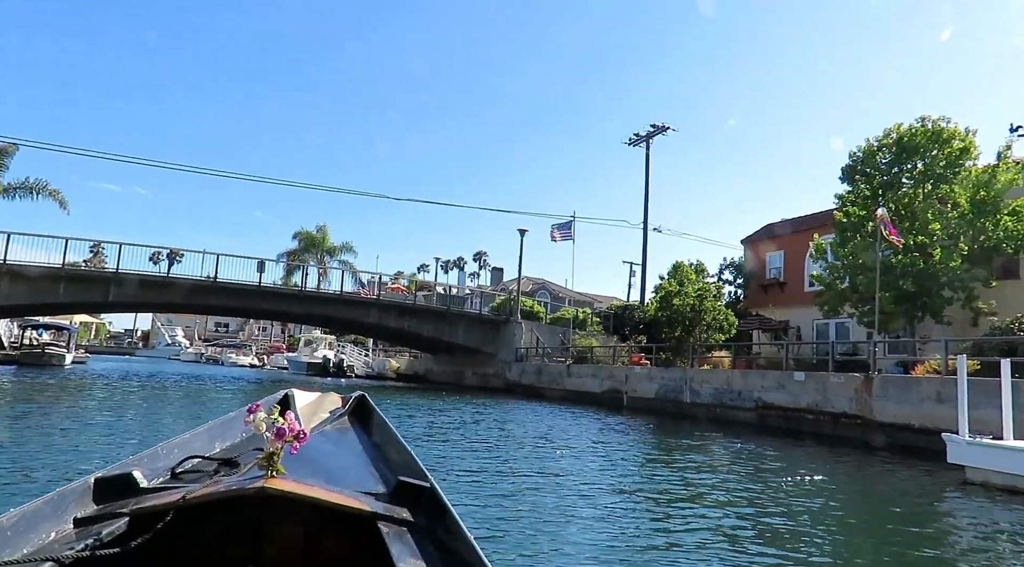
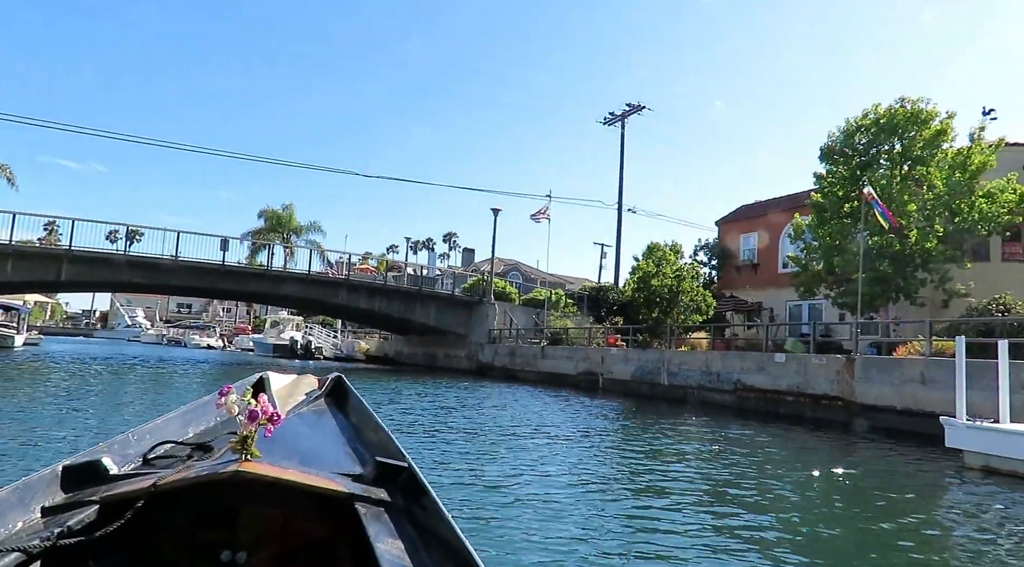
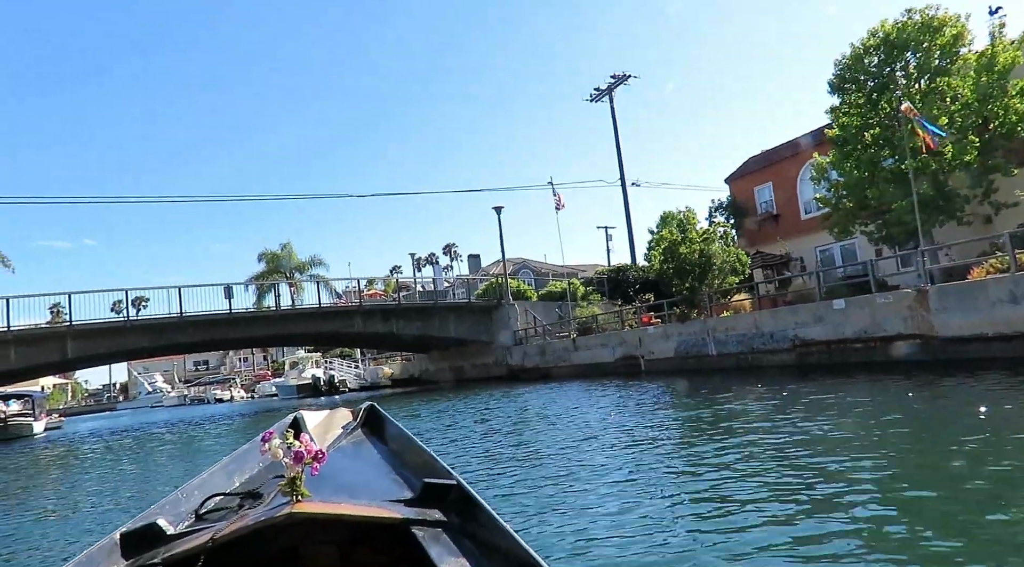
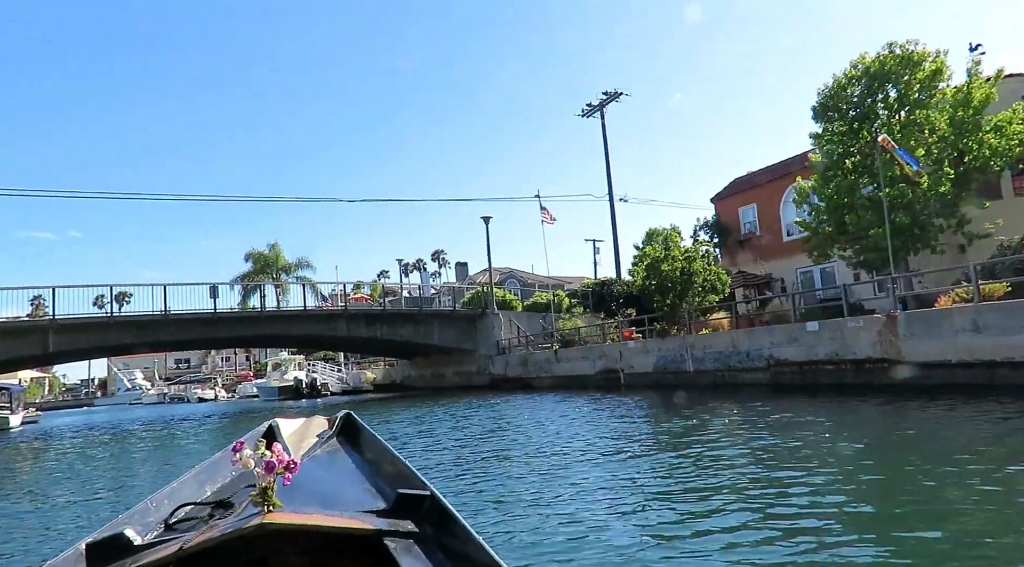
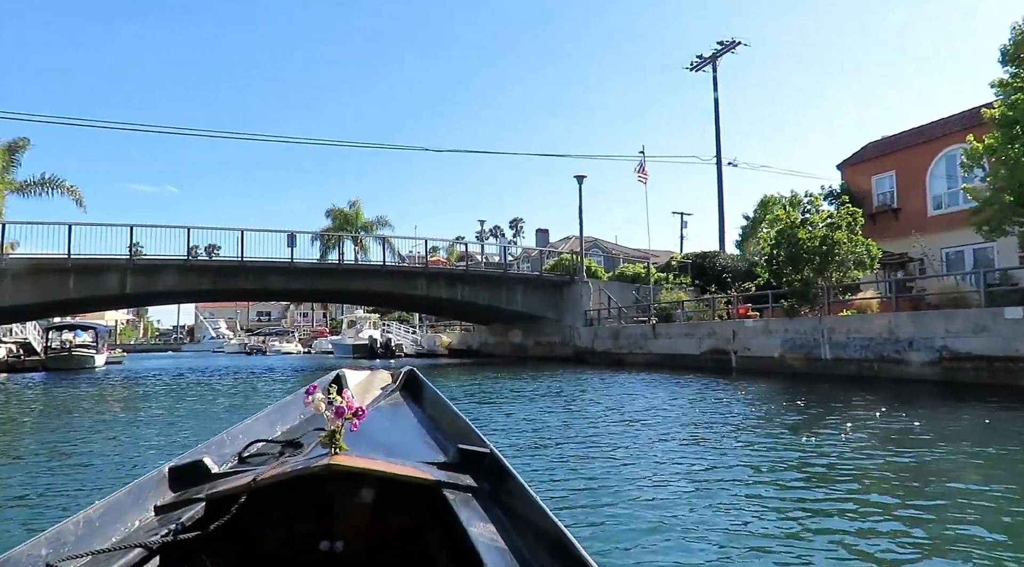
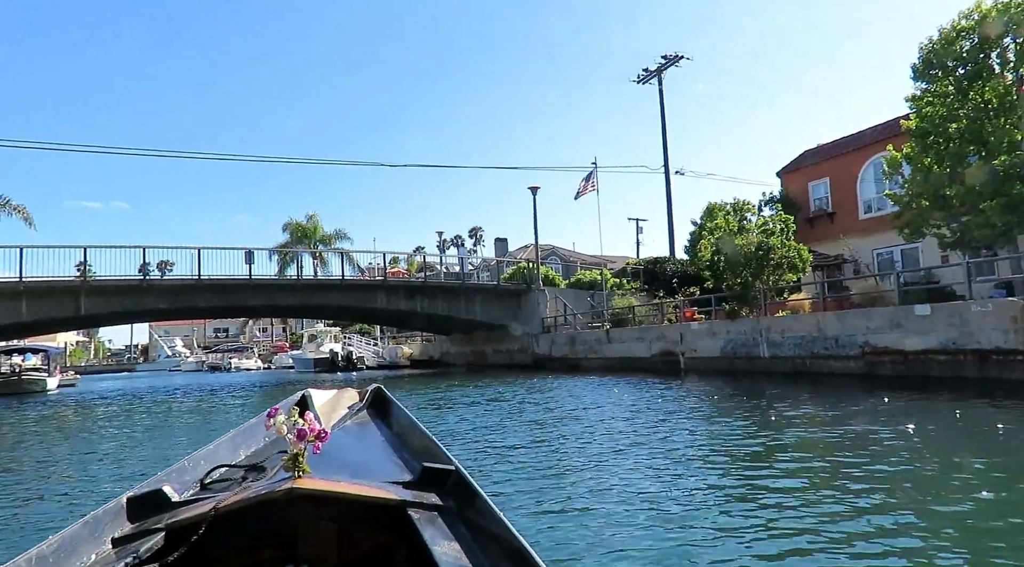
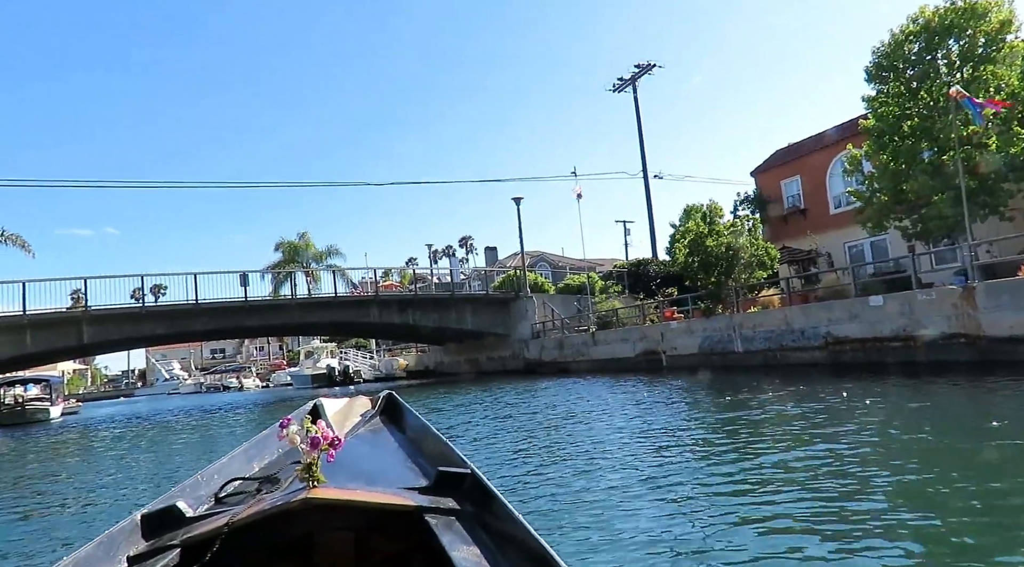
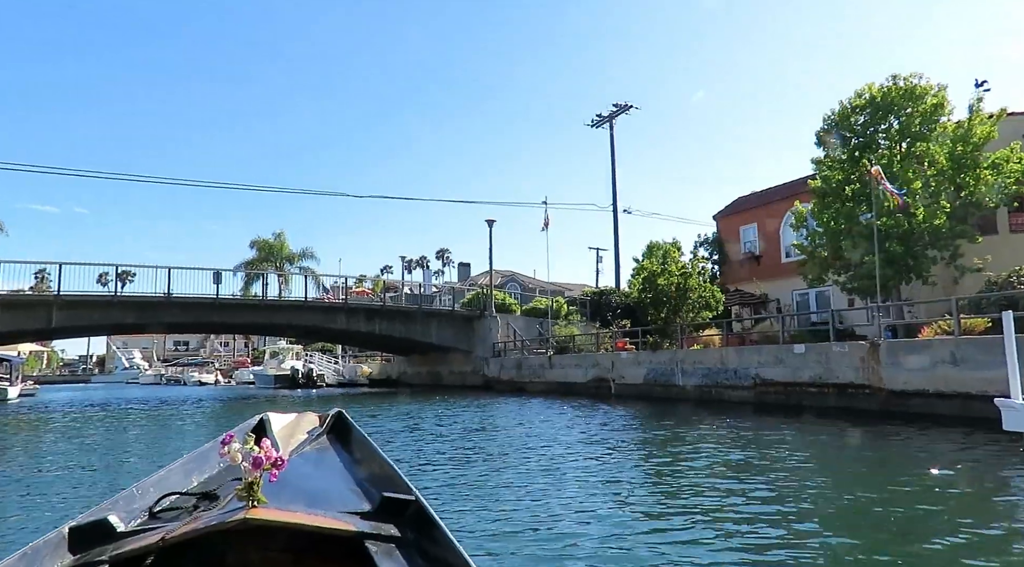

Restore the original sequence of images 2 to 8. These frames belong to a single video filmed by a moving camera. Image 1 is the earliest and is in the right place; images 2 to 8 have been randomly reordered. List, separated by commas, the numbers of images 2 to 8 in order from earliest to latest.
2, 8, 4, 3, 7, 6, 5
